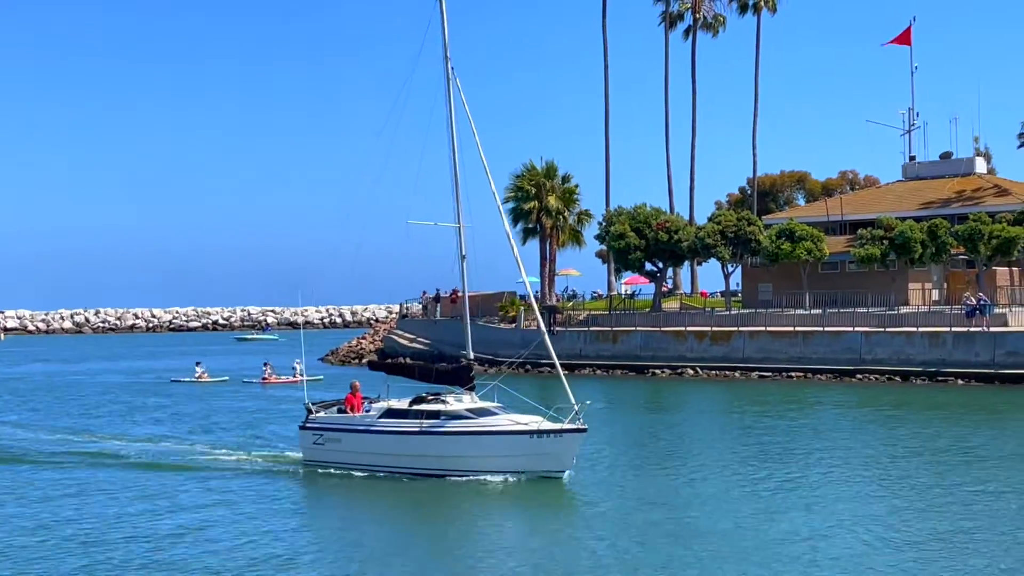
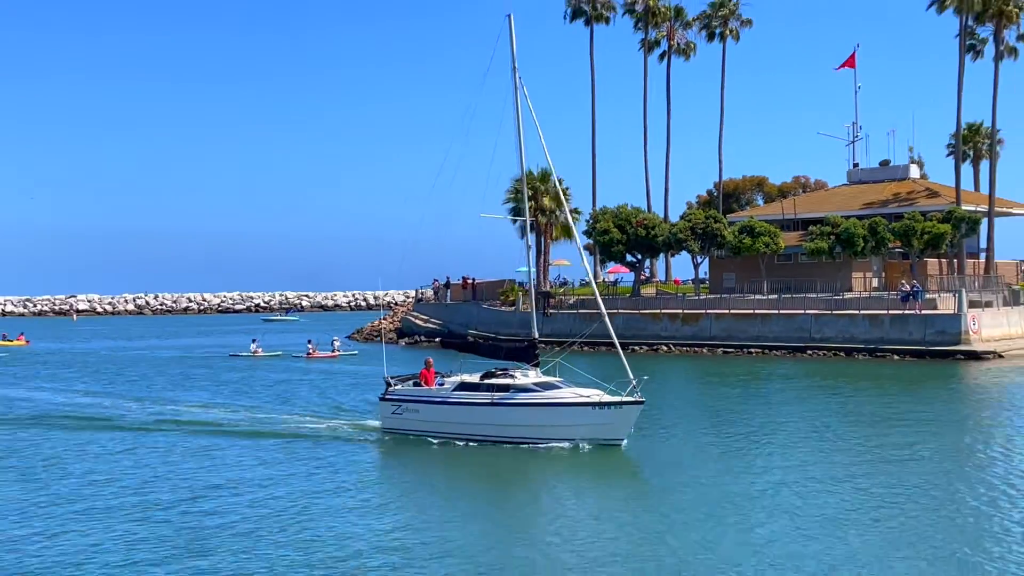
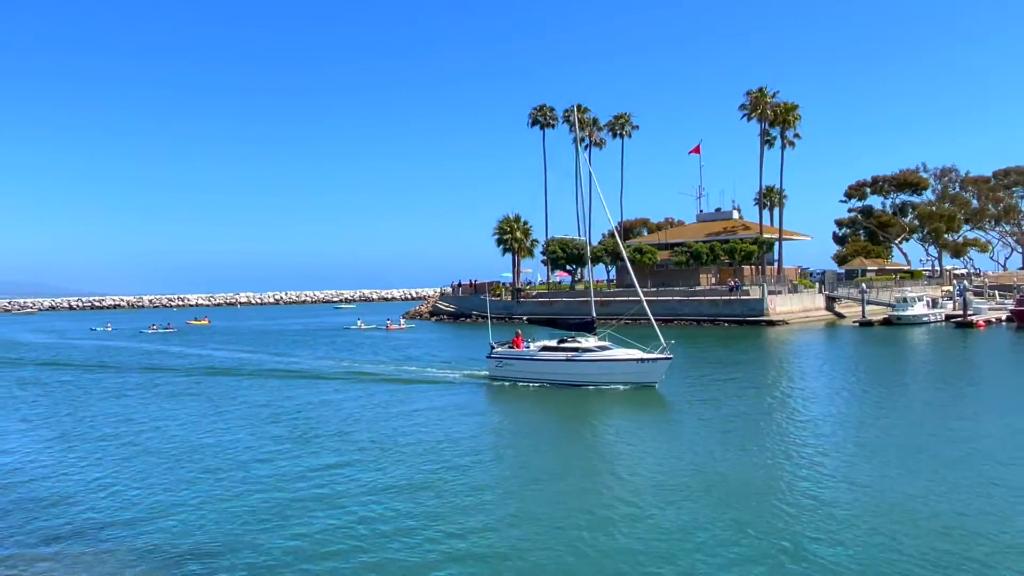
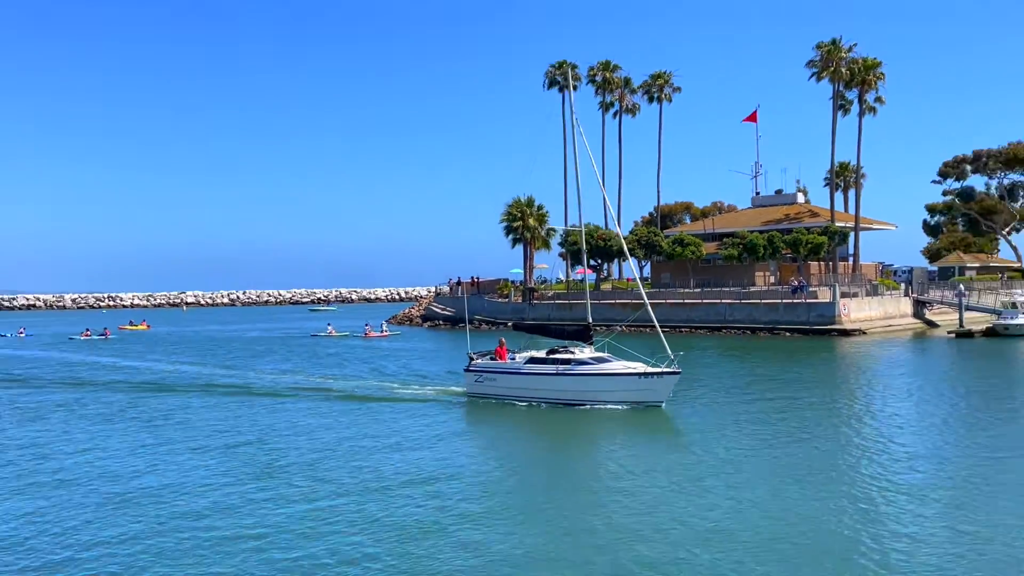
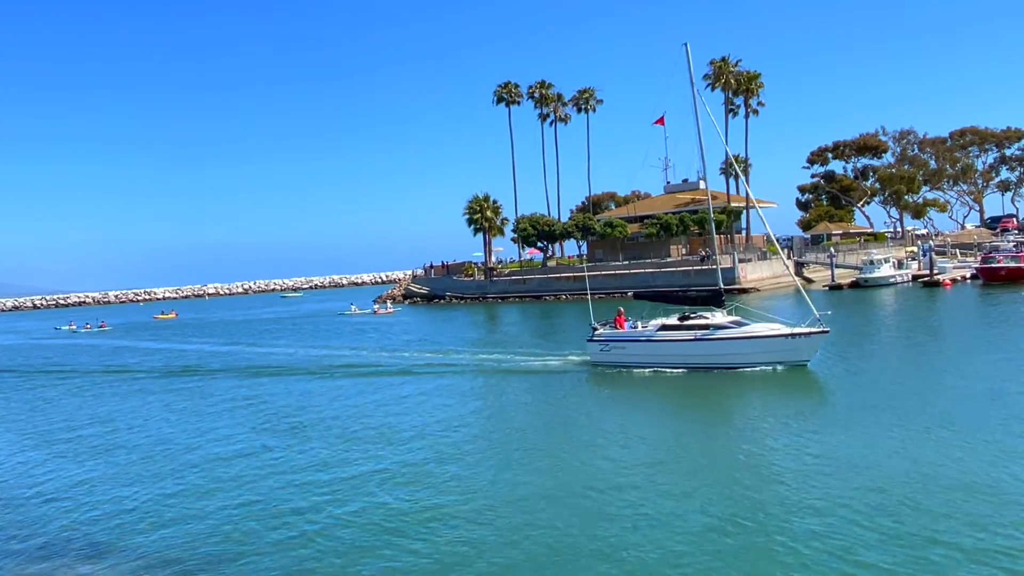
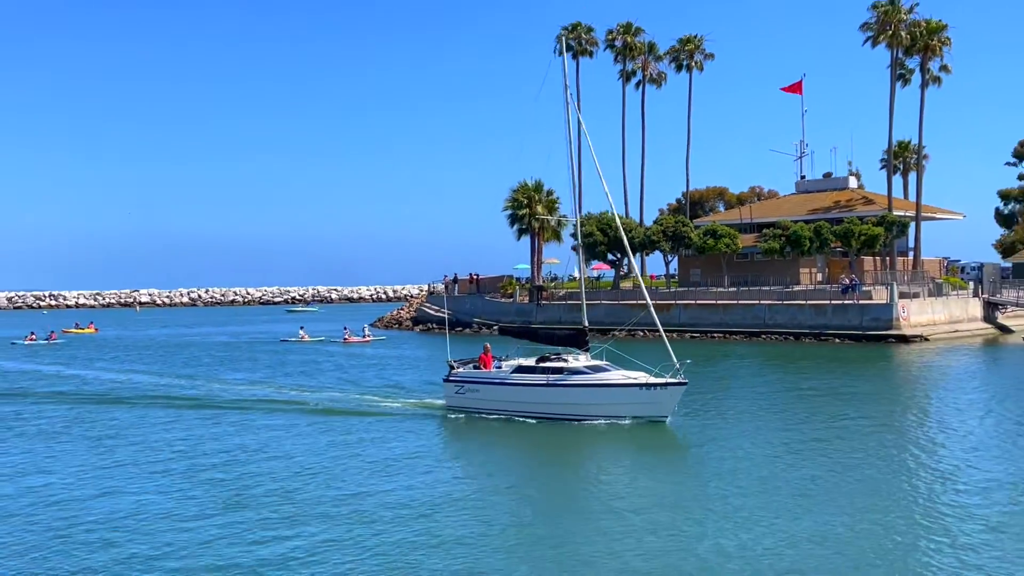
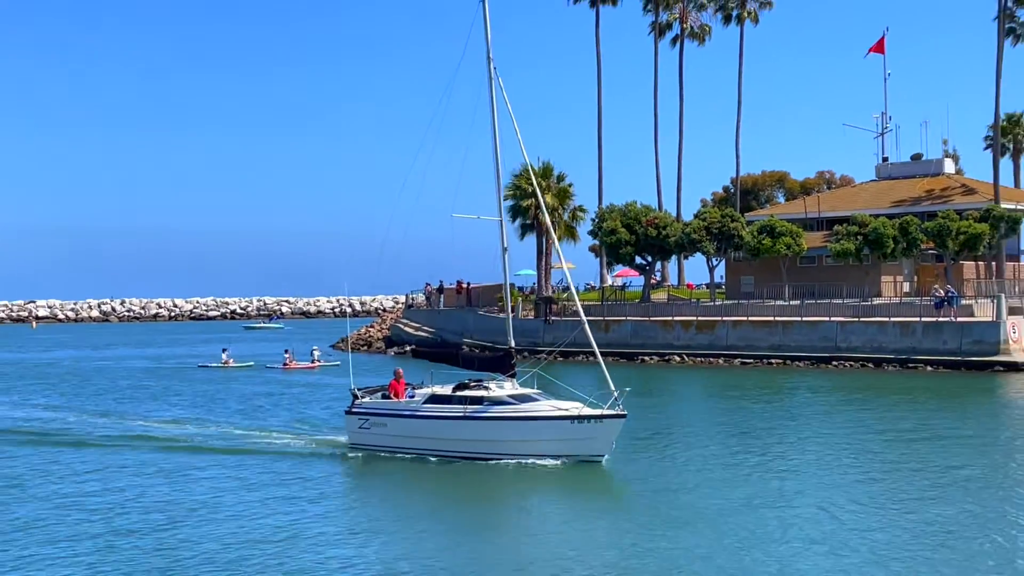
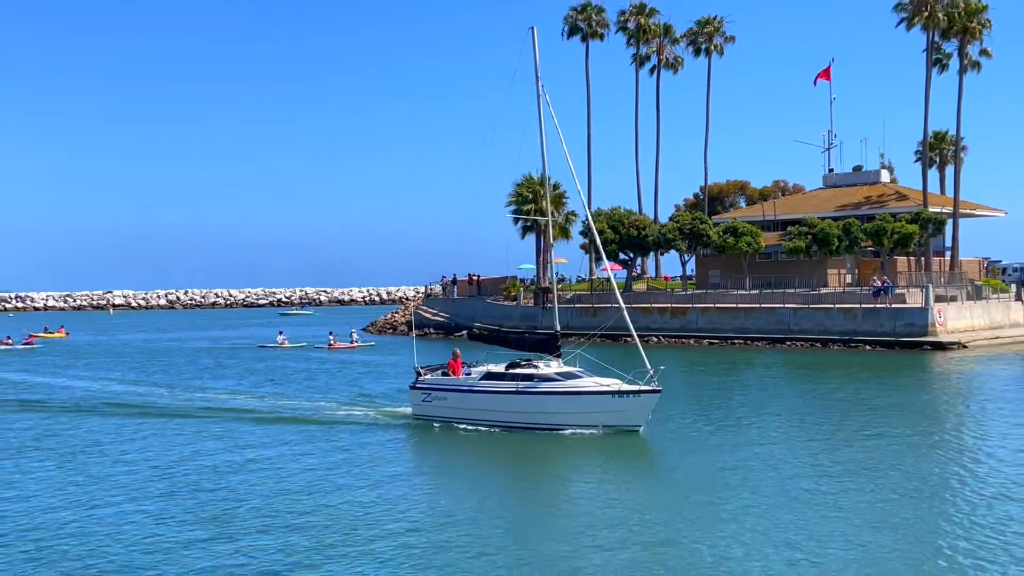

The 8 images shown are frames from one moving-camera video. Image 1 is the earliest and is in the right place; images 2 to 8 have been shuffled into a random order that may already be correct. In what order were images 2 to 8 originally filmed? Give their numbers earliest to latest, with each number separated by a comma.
7, 2, 8, 6, 4, 3, 5
